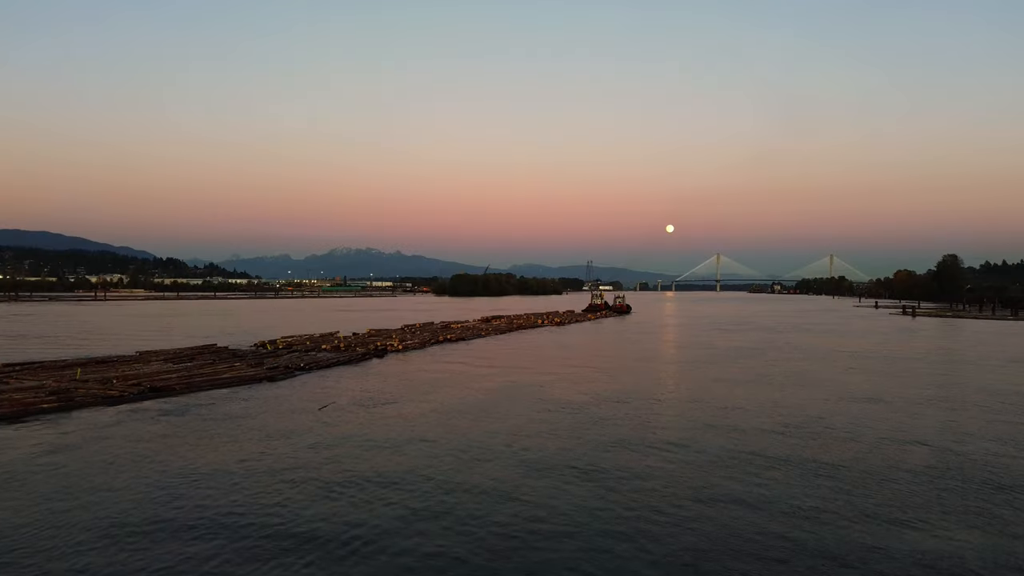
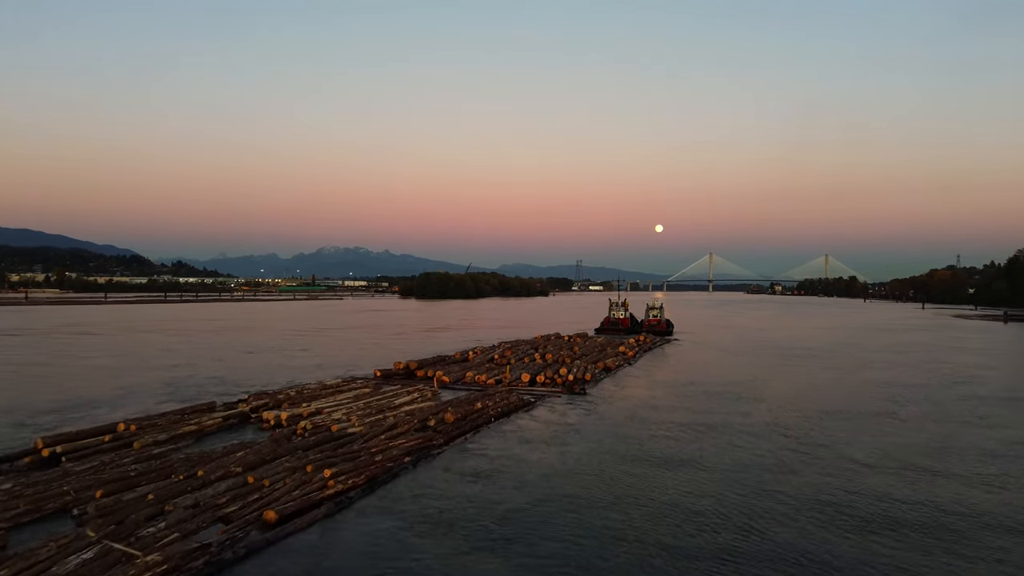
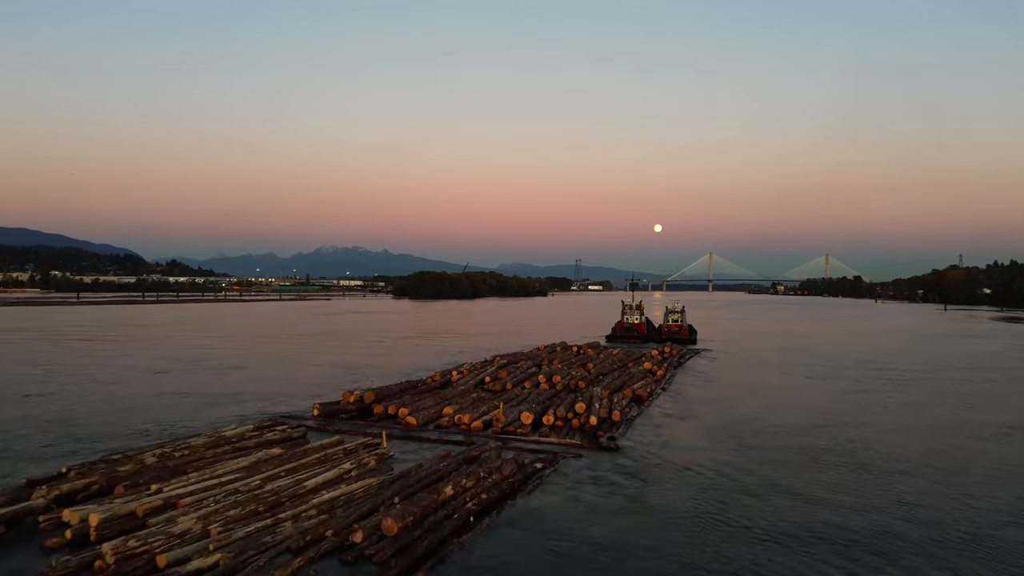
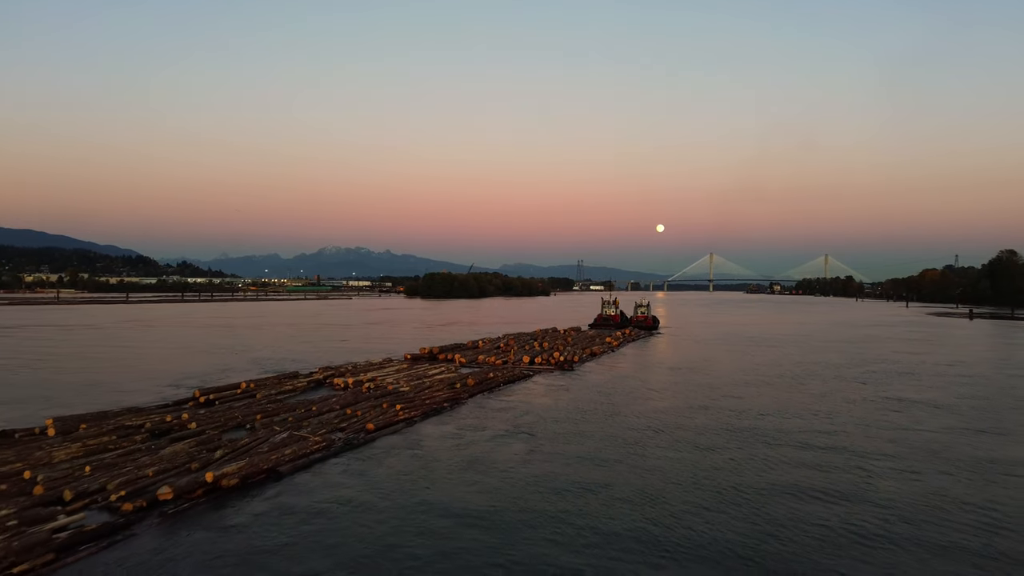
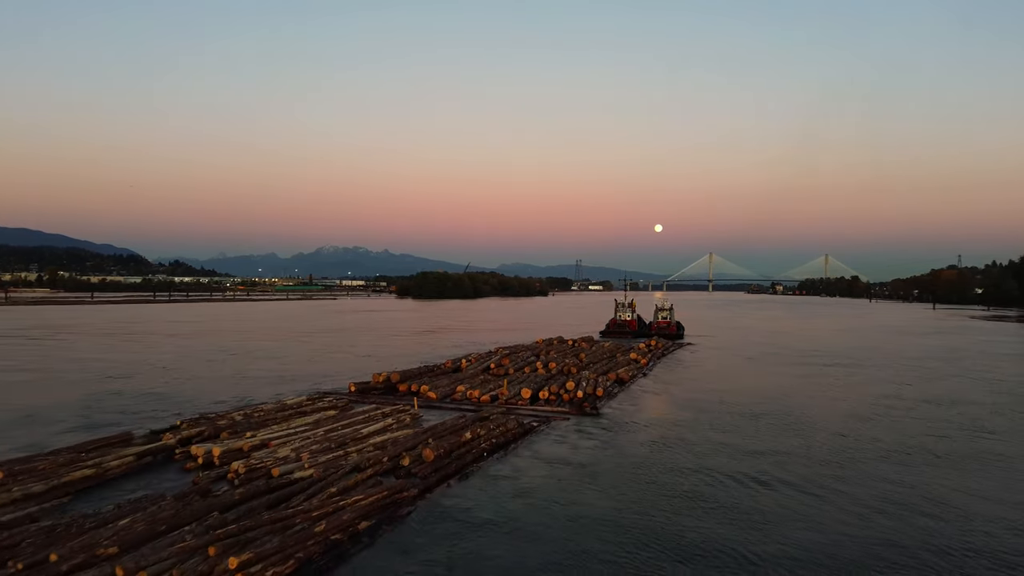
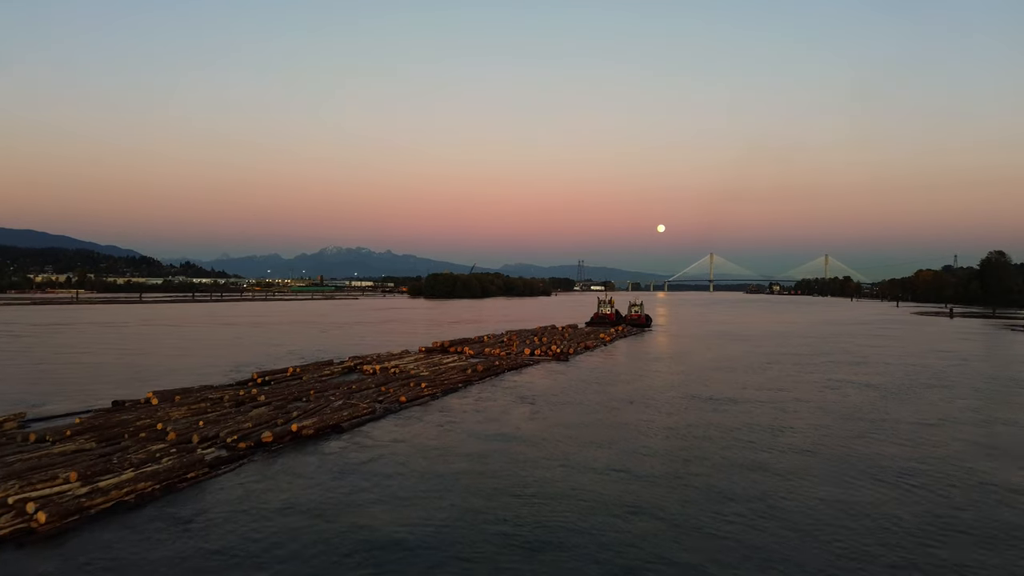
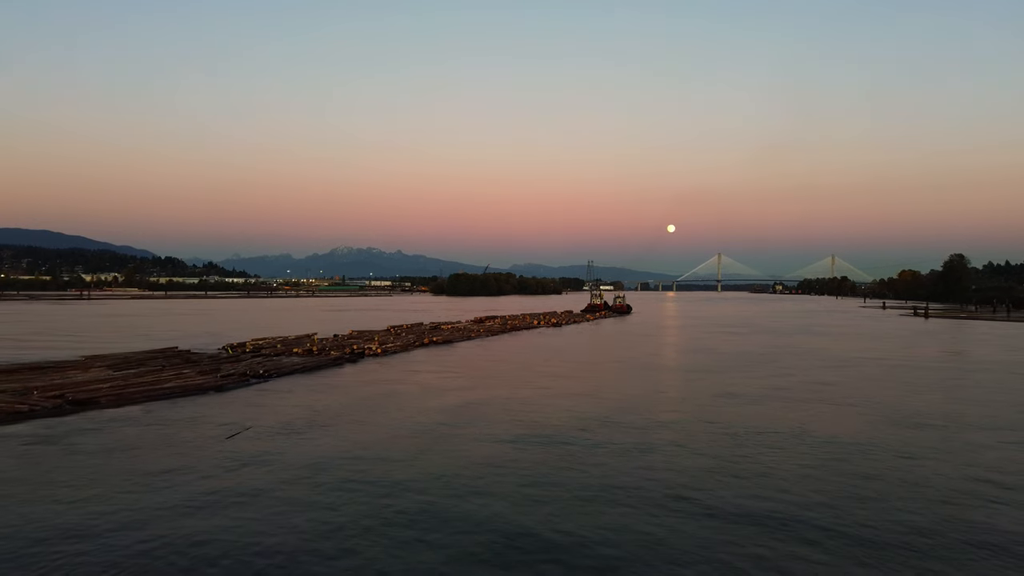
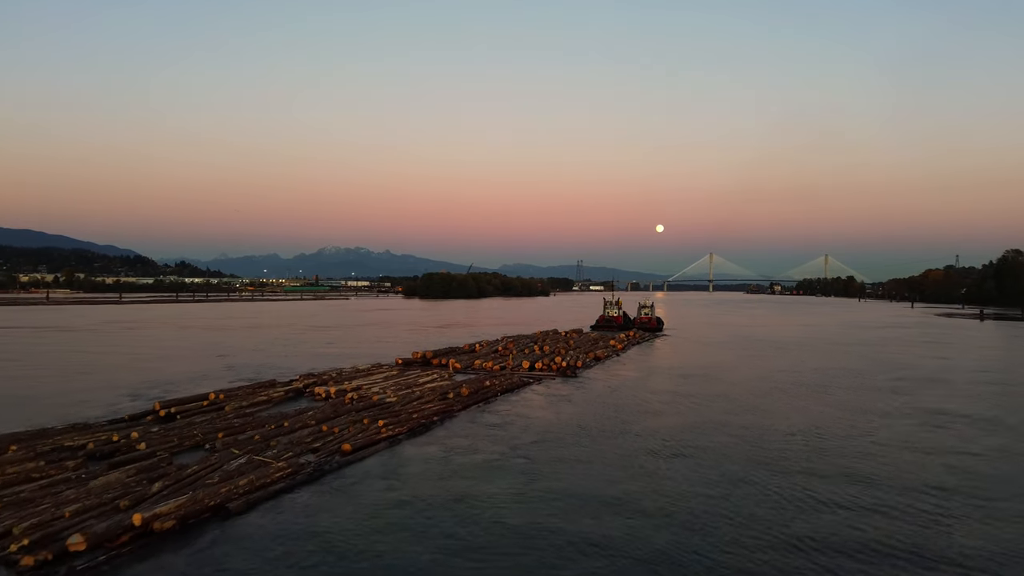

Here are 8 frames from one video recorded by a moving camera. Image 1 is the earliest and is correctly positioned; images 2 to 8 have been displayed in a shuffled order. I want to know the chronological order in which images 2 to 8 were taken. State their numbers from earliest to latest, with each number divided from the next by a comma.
7, 6, 4, 8, 2, 5, 3
